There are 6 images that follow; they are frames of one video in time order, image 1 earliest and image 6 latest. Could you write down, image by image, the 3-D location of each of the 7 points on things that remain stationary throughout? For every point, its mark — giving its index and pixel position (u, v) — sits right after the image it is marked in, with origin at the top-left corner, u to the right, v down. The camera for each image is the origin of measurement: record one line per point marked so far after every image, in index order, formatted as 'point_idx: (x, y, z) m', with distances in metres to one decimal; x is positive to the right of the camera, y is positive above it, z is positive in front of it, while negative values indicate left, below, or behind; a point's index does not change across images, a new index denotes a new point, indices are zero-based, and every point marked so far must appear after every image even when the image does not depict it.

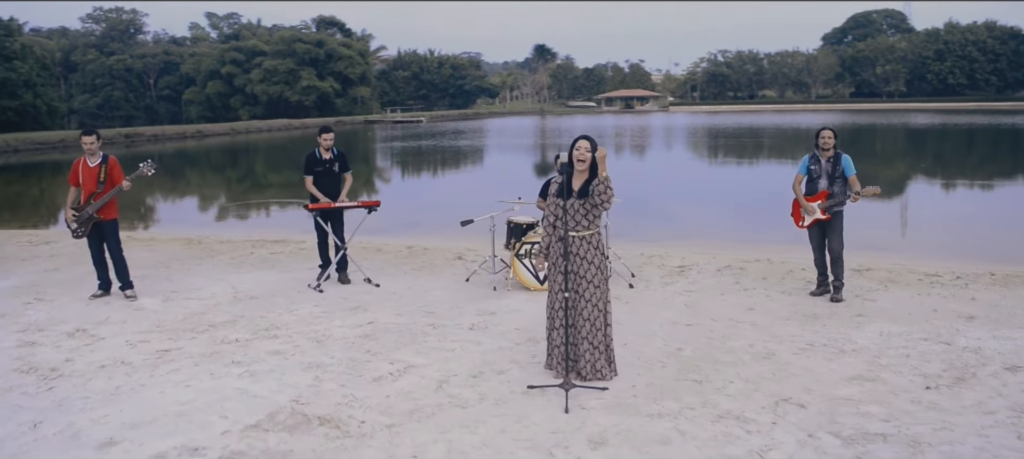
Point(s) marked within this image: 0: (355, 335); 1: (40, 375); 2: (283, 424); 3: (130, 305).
0: (-1.2, -0.8, +6.3) m
1: (-3.1, -0.9, +5.3) m
2: (-1.2, -1.0, +4.3) m
3: (-3.5, -0.7, +7.5) m
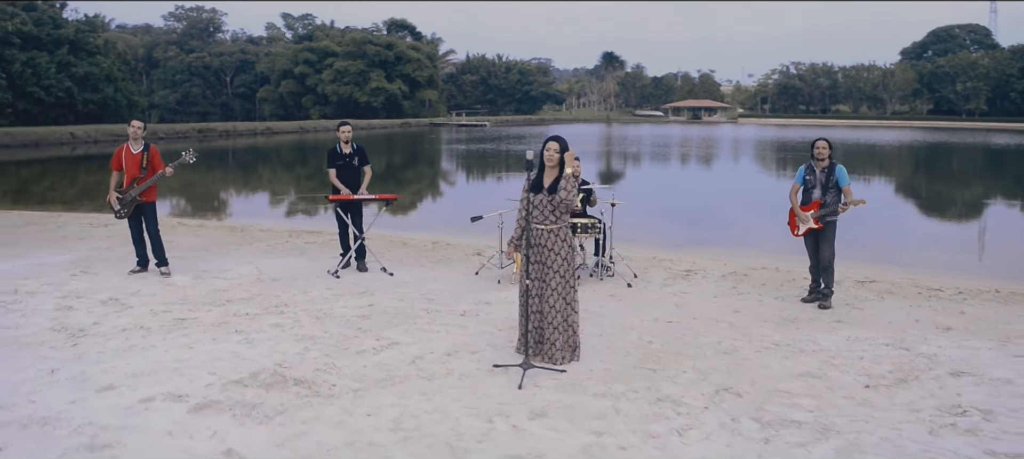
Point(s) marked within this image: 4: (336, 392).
0: (-1.3, -0.7, +6.8) m
1: (-3.3, -0.8, +6.0) m
2: (-1.5, -0.9, +4.9) m
3: (-3.5, -0.5, +8.2) m
4: (-1.1, -1.0, +4.9) m
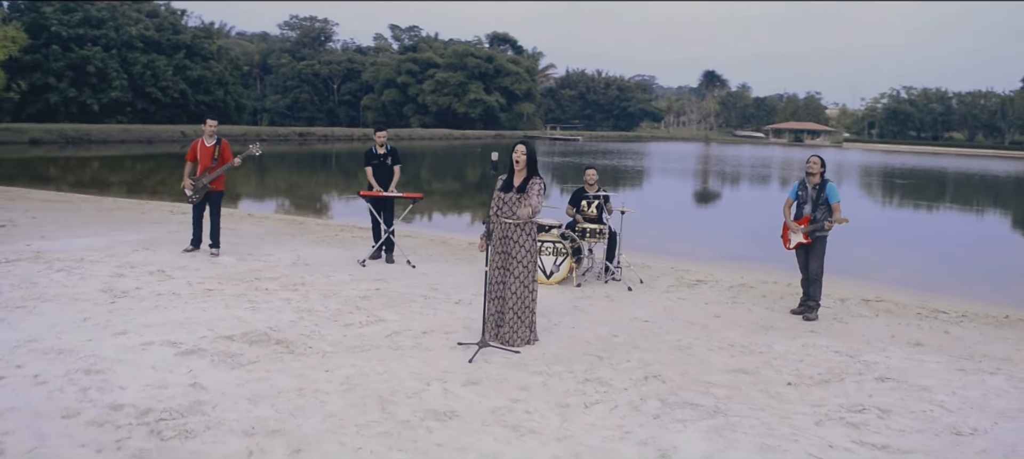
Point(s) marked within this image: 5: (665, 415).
0: (-1.5, -0.6, +7.7) m
1: (-3.5, -0.6, +7.0) m
2: (-1.9, -0.8, +5.8) m
3: (-3.4, -0.3, +9.3) m
4: (-1.4, -0.9, +5.7) m
5: (+0.9, -1.1, +4.7) m
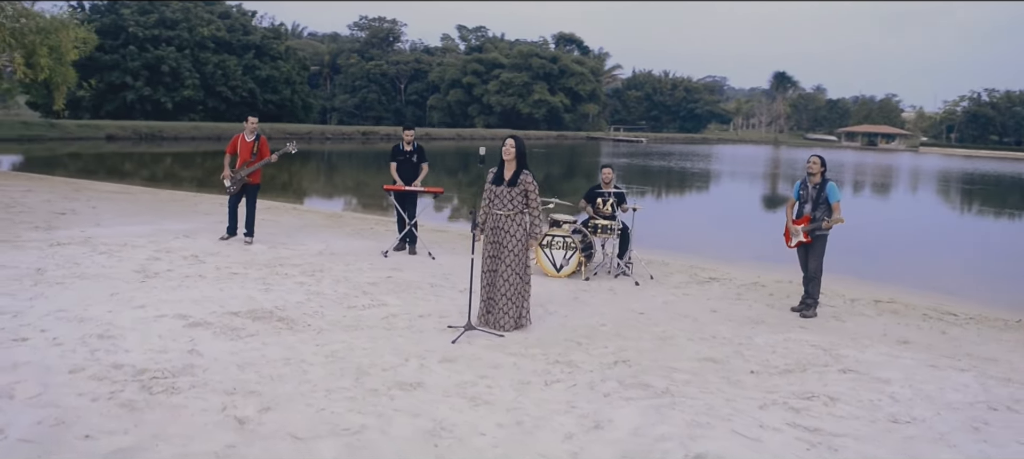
0: (-1.4, -0.5, +8.2) m
1: (-3.5, -0.4, +7.7) m
2: (-2.0, -0.7, +6.3) m
3: (-3.3, -0.2, +10.0) m
4: (-1.6, -0.8, +6.2) m
5: (+0.6, -1.0, +5.1) m
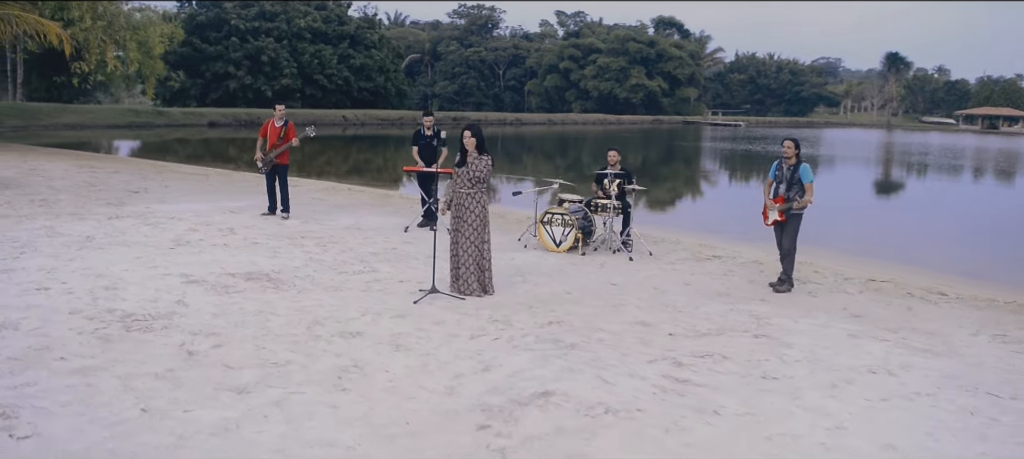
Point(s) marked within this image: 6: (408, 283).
0: (-1.6, -0.3, +9.1) m
1: (-3.7, -0.1, +8.9) m
2: (-2.4, -0.4, +7.3) m
3: (-3.2, +0.1, +11.1) m
4: (-2.0, -0.5, +7.2) m
5: (+0.1, -0.8, +5.8) m
6: (-1.0, -0.5, +7.8) m
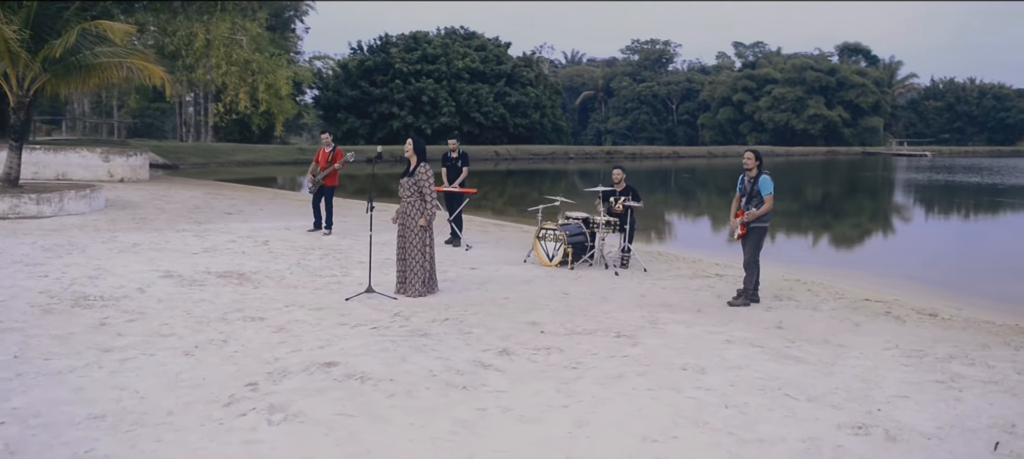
0: (-1.8, -0.4, +10.1) m
1: (-3.9, -0.3, +10.4) m
2: (-3.0, -0.5, +8.5) m
3: (-2.9, -0.1, +12.4) m
4: (-2.7, -0.6, +8.3) m
5: (-1.0, -0.8, +6.4) m
6: (-1.6, -0.6, +8.6) m
